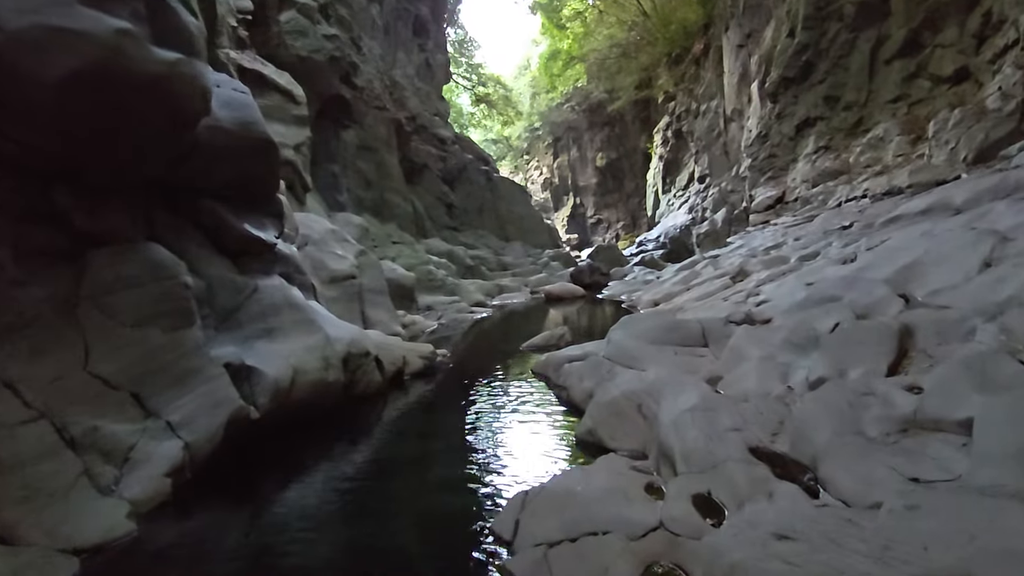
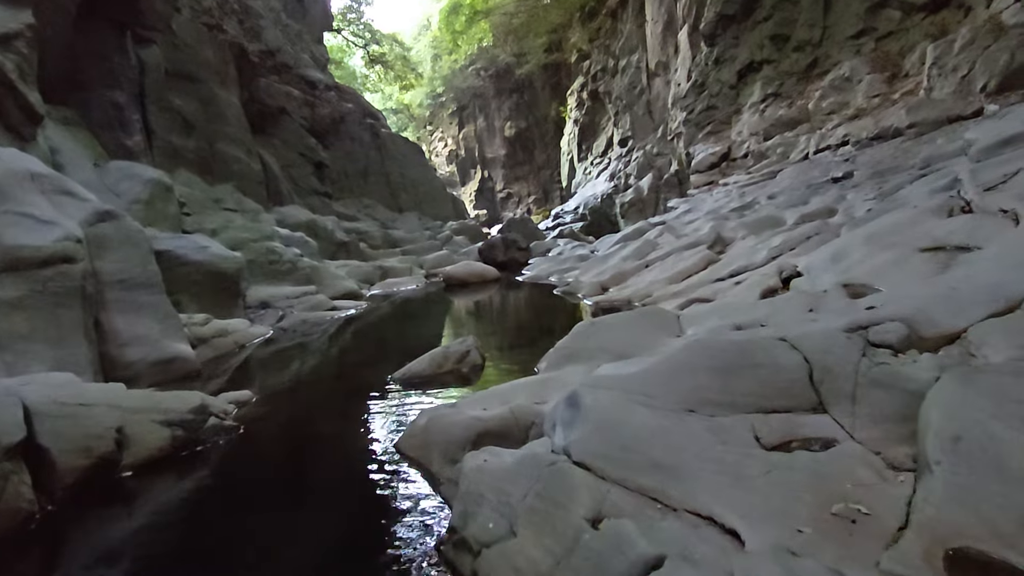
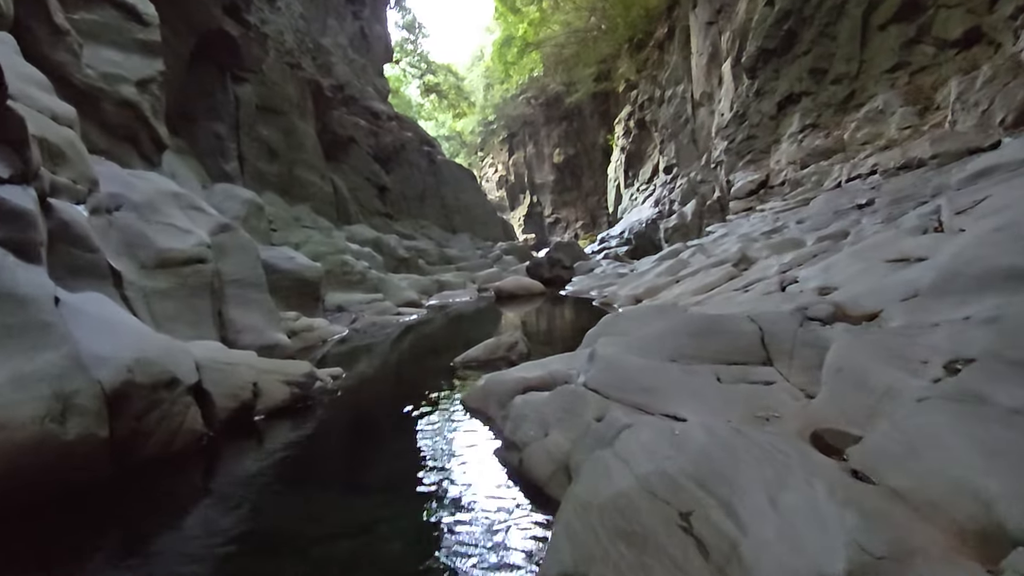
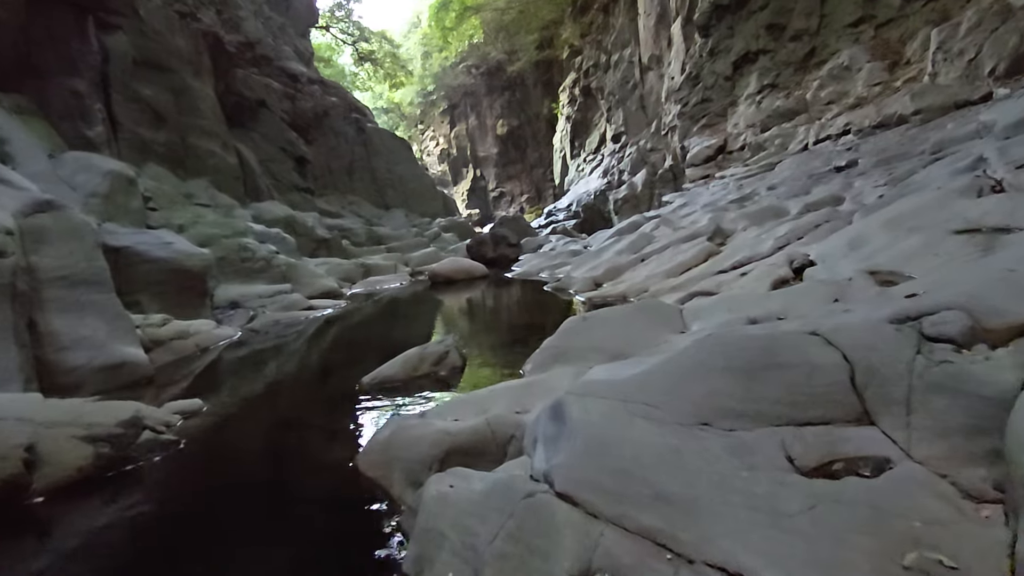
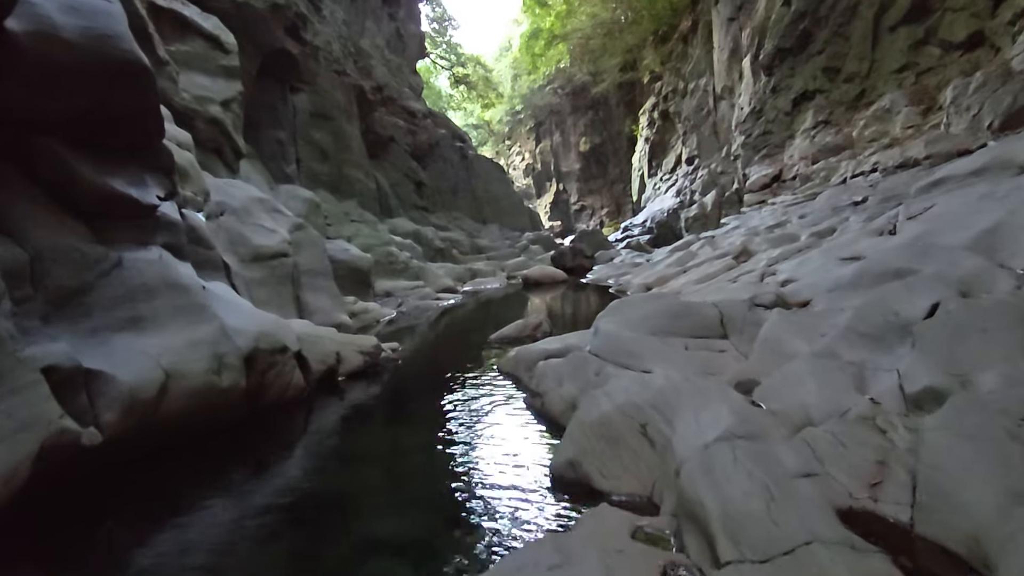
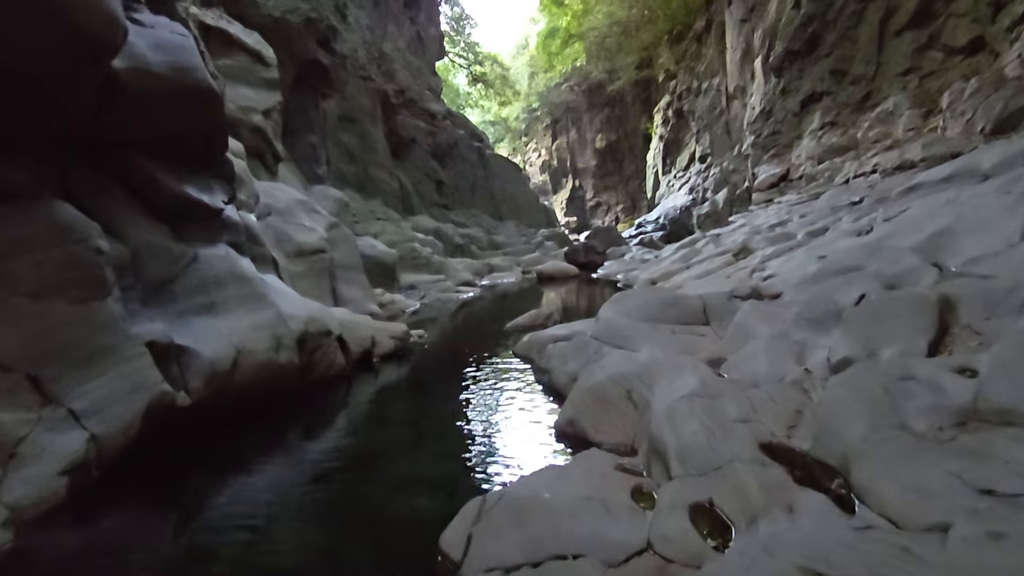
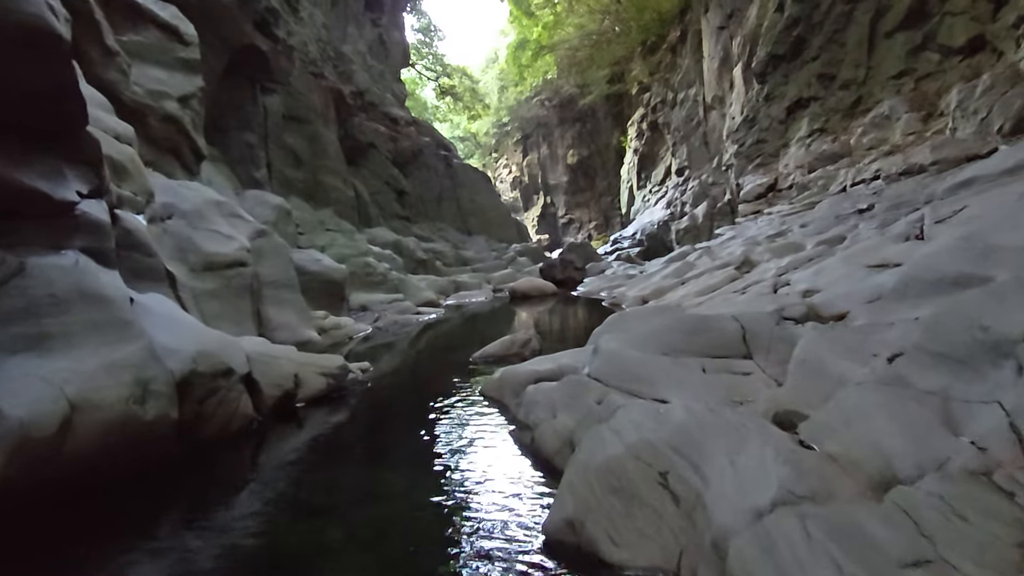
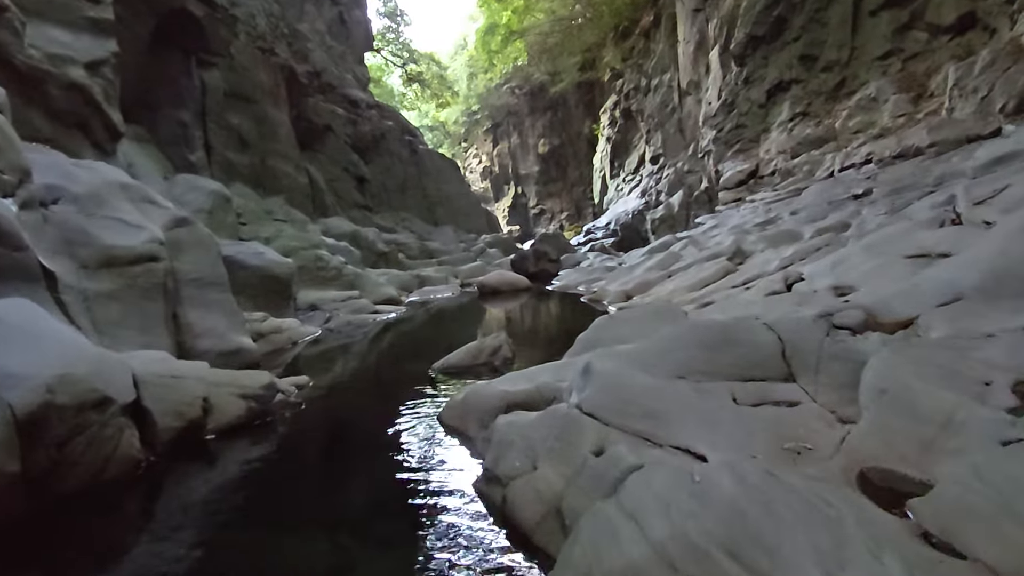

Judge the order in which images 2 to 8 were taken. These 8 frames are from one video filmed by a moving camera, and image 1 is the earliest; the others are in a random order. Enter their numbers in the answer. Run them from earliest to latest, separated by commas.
6, 5, 7, 3, 8, 2, 4
